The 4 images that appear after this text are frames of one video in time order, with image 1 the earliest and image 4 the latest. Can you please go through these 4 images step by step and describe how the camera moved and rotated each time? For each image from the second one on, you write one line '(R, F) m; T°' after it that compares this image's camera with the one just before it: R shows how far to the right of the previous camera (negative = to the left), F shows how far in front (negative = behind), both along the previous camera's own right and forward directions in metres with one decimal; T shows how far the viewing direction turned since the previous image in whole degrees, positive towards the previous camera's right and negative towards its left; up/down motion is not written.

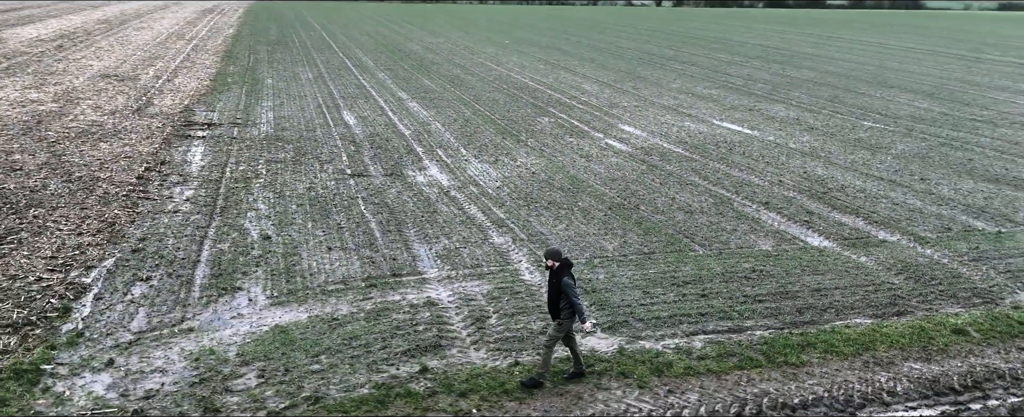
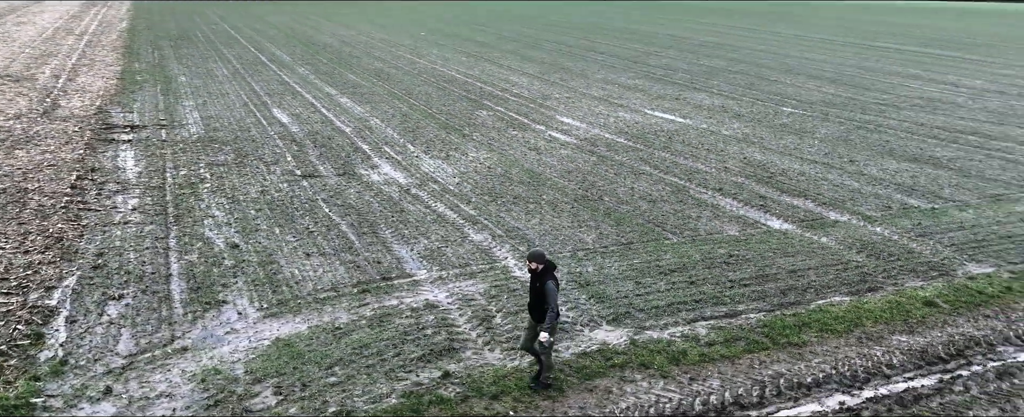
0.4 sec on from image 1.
(-1.0, +0.1) m; +7°
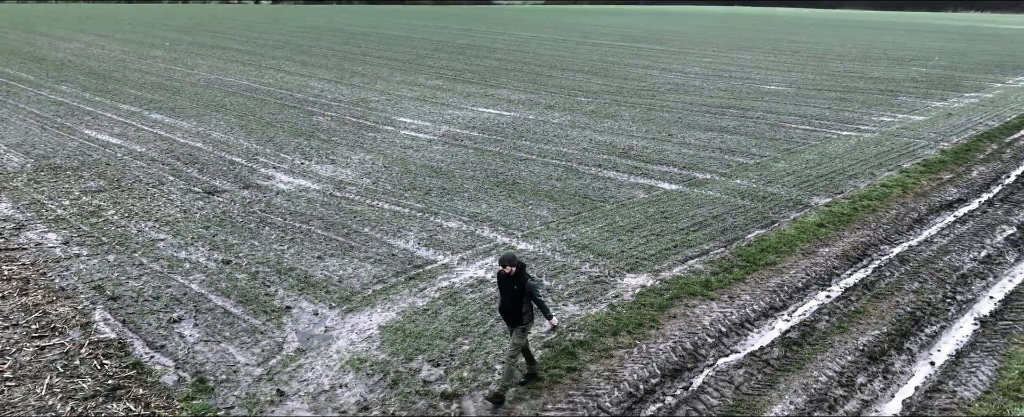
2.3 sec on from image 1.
(-3.7, -0.2) m; +22°
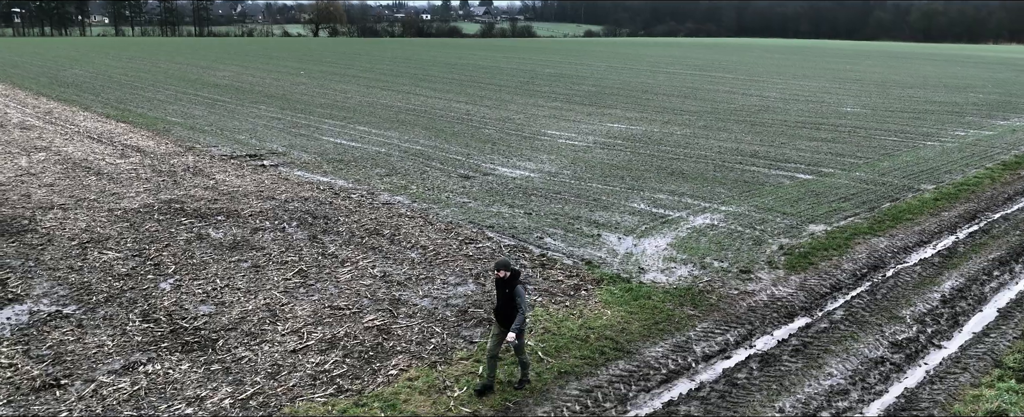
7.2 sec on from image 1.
(-3.3, -4.2) m; -2°
